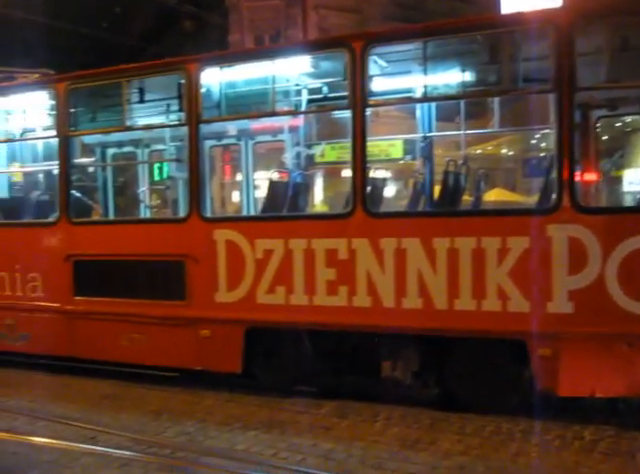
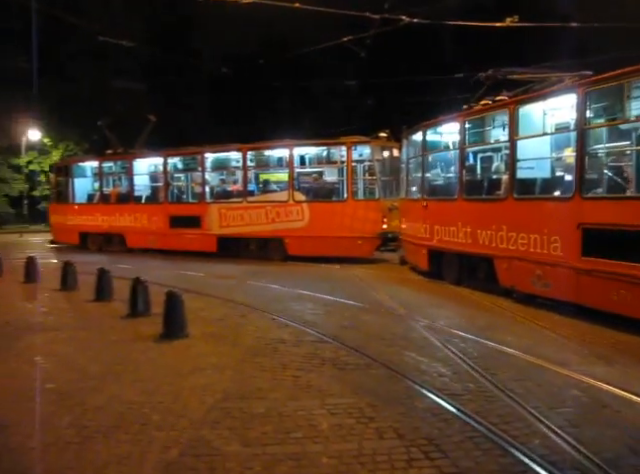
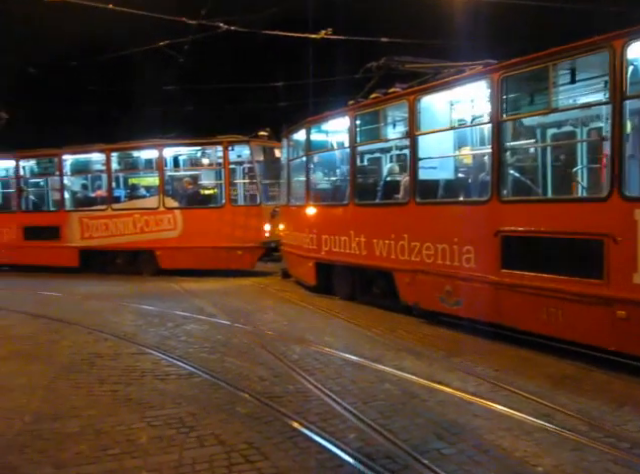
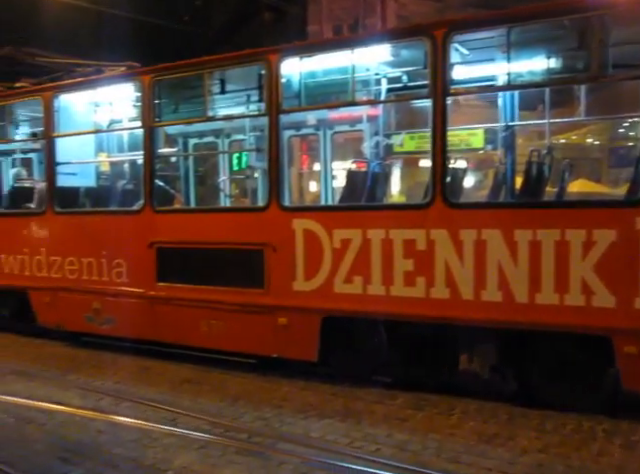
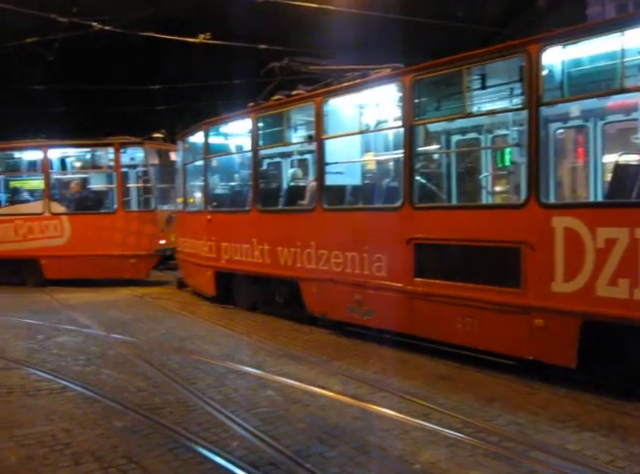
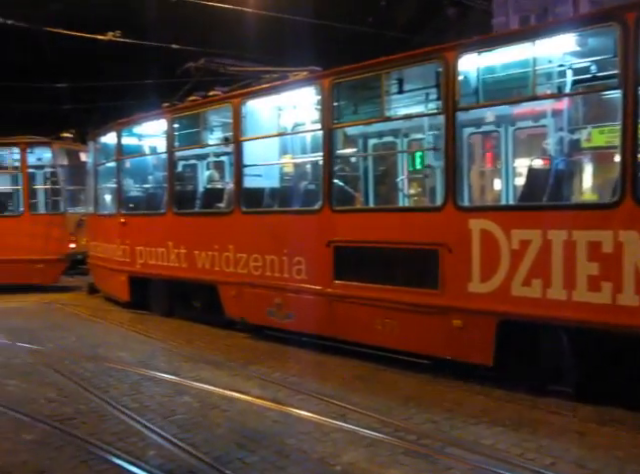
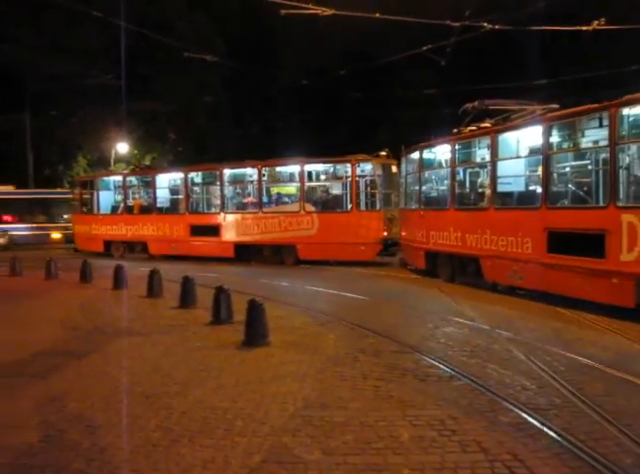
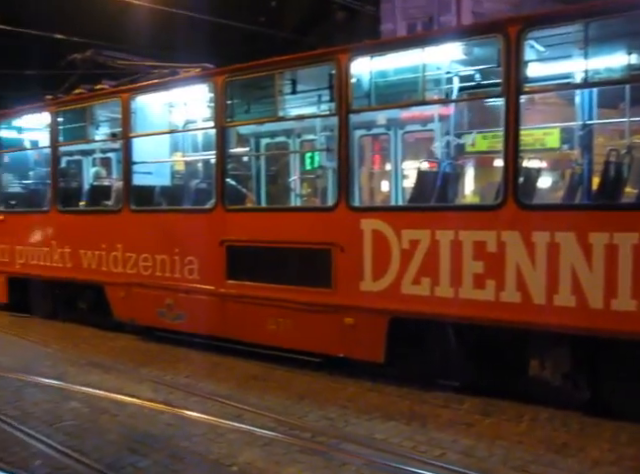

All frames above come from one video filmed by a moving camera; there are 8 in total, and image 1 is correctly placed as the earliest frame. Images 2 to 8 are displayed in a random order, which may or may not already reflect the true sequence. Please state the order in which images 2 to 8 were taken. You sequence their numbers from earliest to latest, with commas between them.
4, 8, 6, 5, 3, 2, 7
